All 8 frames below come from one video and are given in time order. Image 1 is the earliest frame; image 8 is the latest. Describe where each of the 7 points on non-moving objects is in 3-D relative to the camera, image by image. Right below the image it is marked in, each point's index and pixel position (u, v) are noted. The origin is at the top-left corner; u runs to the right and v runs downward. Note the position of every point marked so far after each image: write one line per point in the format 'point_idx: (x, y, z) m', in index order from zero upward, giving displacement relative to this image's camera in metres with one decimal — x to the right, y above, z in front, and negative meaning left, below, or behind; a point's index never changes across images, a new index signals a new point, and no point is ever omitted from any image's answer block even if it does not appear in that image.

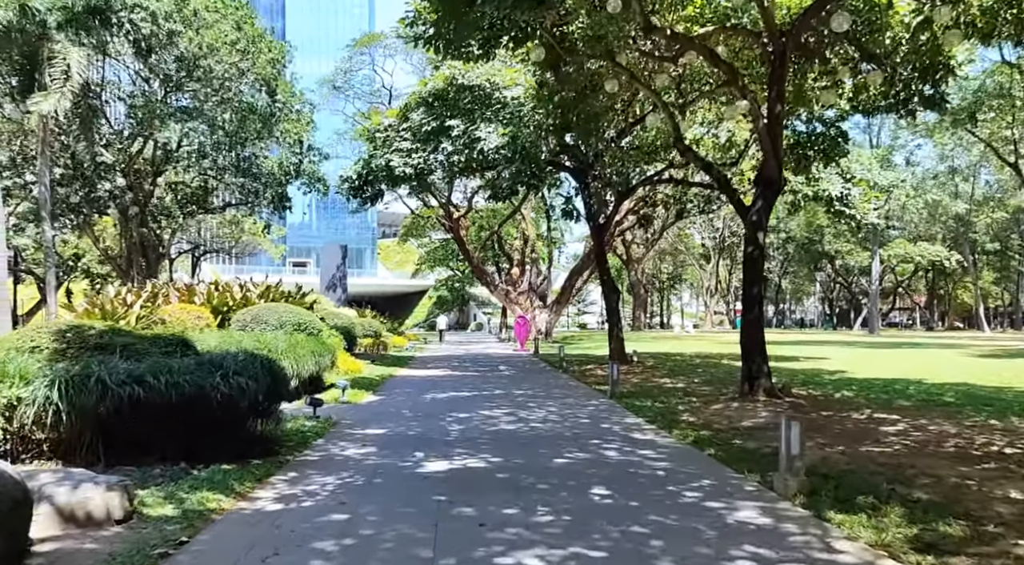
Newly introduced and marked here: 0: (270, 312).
0: (-4.5, -0.5, +16.0) m
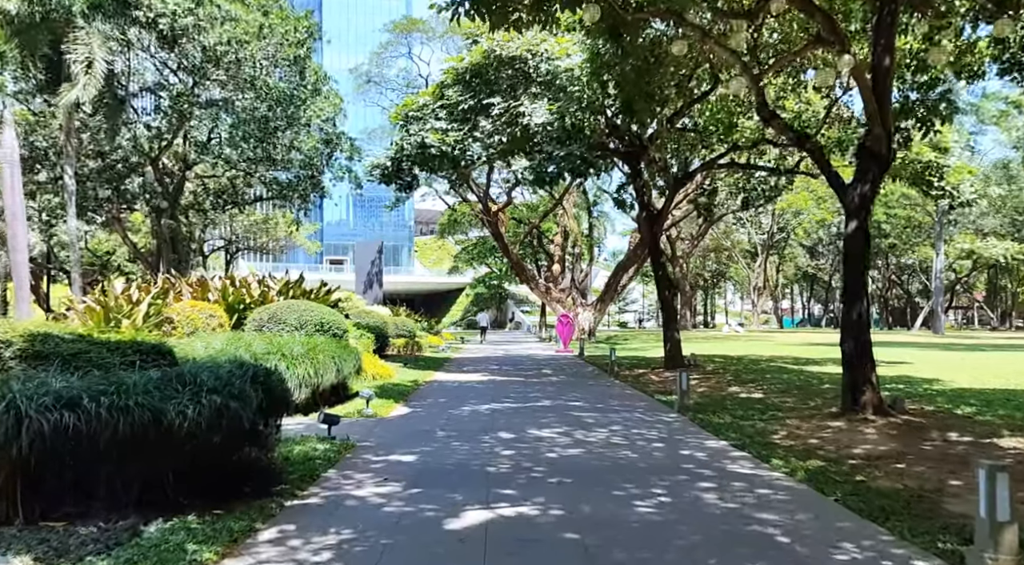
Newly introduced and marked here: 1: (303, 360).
0: (-3.7, -0.5, +14.4) m
1: (-2.8, -1.0, +11.2) m
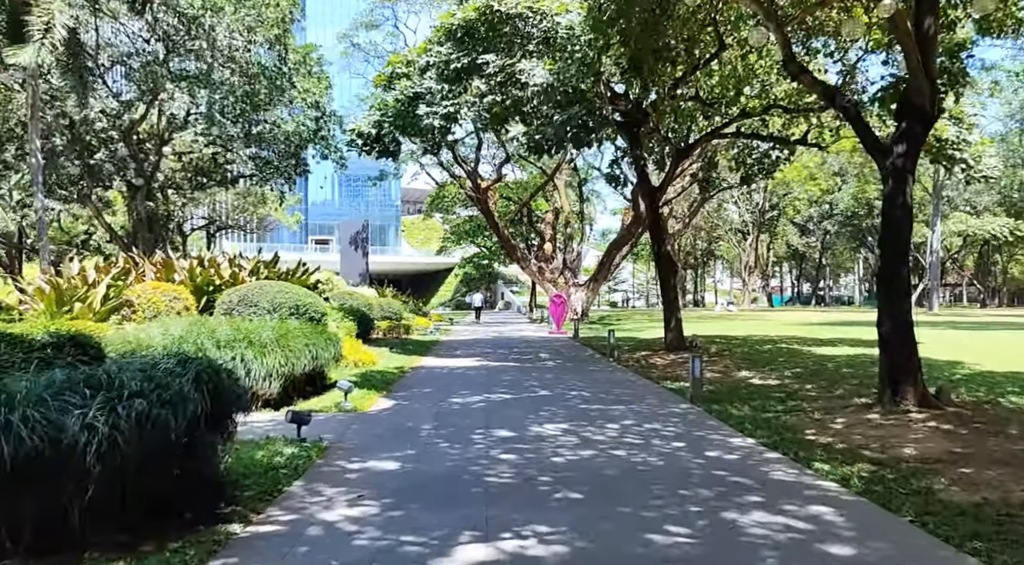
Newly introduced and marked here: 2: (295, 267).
0: (-3.8, -0.1, +13.1) m
1: (-2.8, -0.8, +10.0) m
2: (-4.2, +0.3, +16.7) m
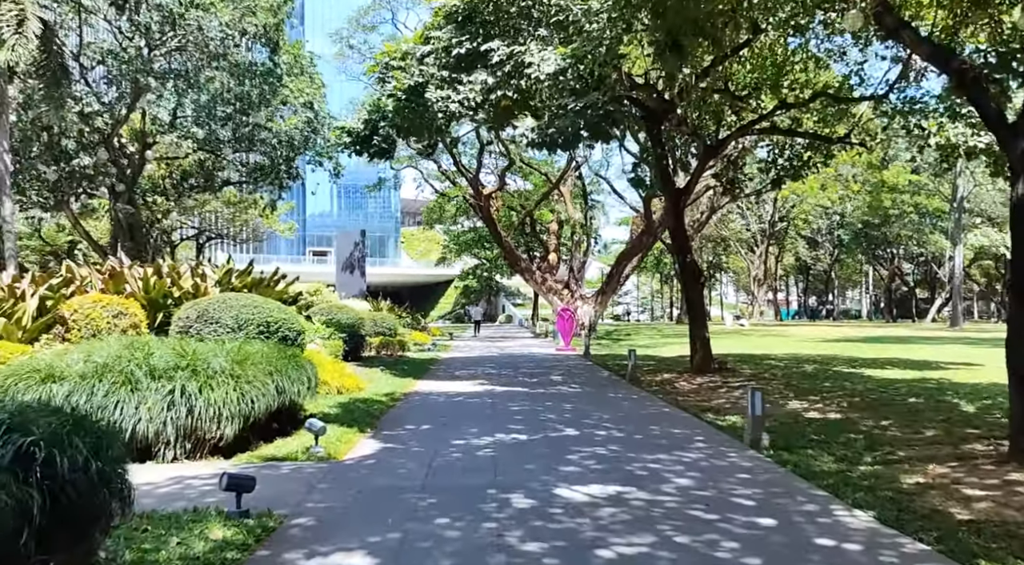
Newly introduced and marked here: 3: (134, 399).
0: (-3.7, -0.3, +11.0) m
1: (-2.7, -0.9, +7.9) m
2: (-4.1, +0.1, +14.6) m
3: (-3.3, -1.0, +7.5) m
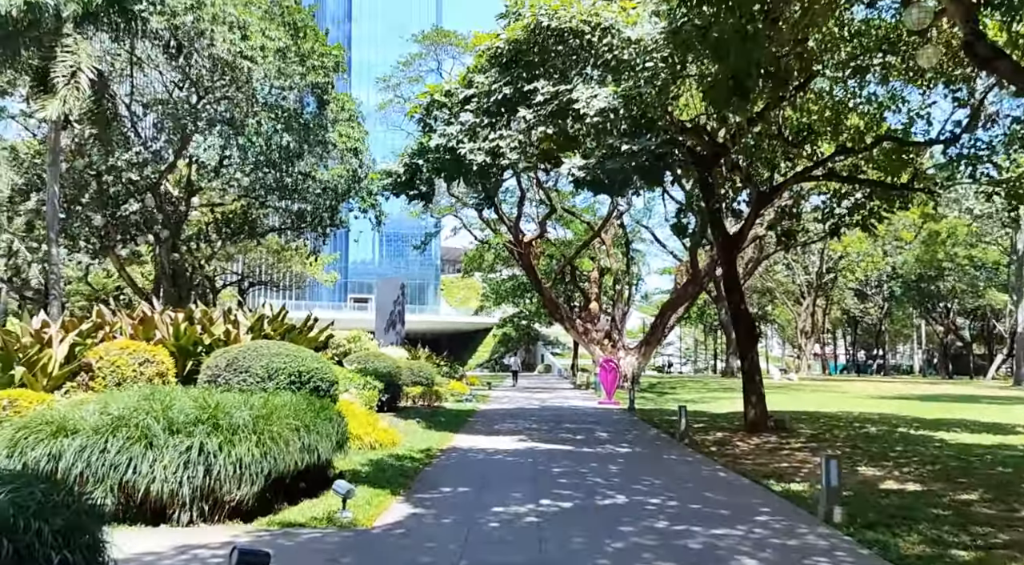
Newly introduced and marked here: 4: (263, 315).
0: (-3.1, -0.9, +10.5) m
1: (-2.3, -1.3, +7.3) m
2: (-3.4, -0.7, +14.1) m
3: (-2.9, -1.4, +6.9) m
4: (-3.8, -0.5, +13.1) m
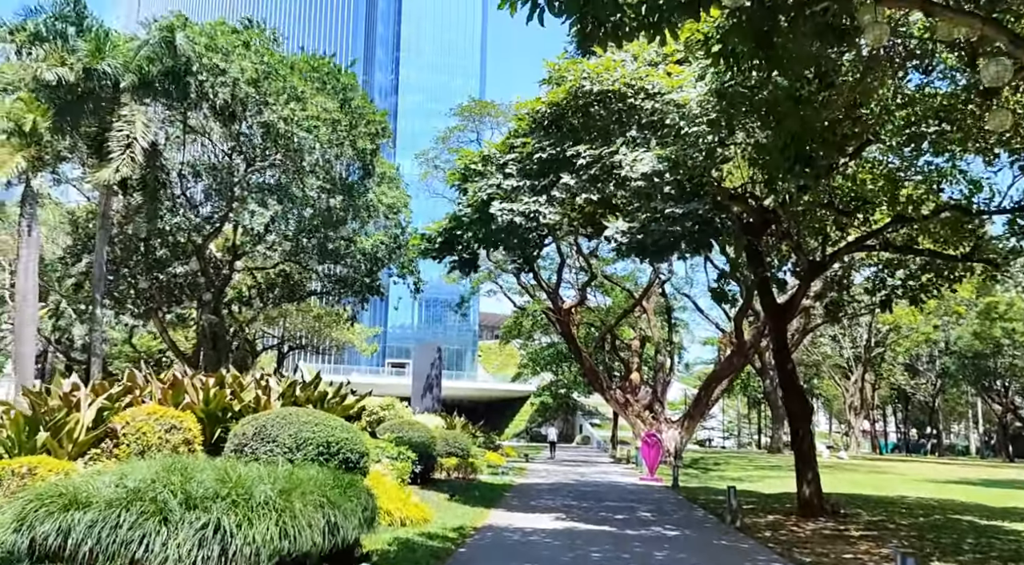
0: (-2.7, -1.6, +10.1) m
1: (-2.0, -1.8, +6.8) m
2: (-2.7, -1.7, +13.7) m
3: (-2.6, -1.9, +6.5) m
4: (-3.2, -1.5, +12.8) m
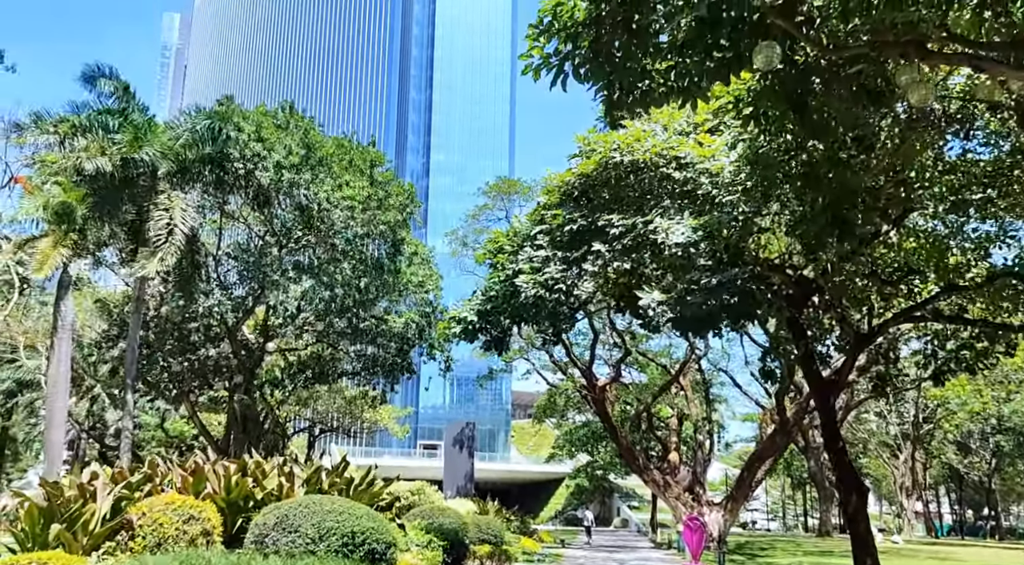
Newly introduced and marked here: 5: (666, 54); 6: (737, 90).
0: (-2.3, -2.6, +9.6) m
1: (-1.7, -2.4, +6.3) m
2: (-2.2, -3.0, +13.2) m
3: (-2.4, -2.4, +5.9) m
4: (-2.7, -2.6, +12.3) m
5: (+1.6, +2.3, +8.7) m
6: (+2.8, +2.4, +10.6) m
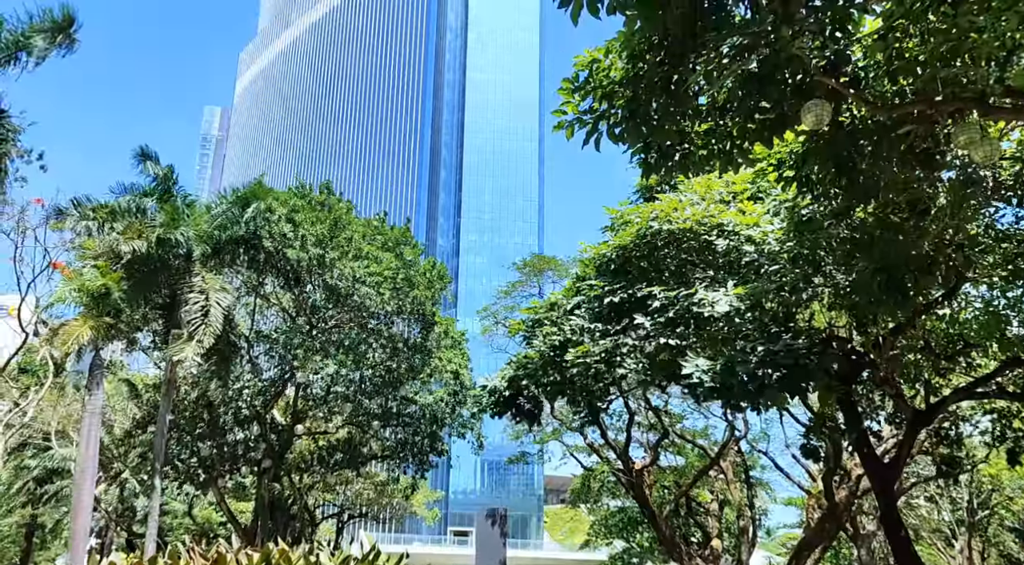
0: (-1.8, -3.3, +8.9) m
1: (-1.4, -2.9, +5.6) m
2: (-1.7, -4.1, +12.5) m
3: (-2.1, -2.9, +5.3) m
4: (-2.2, -3.7, +11.6) m
5: (+1.9, +1.6, +8.4) m
6: (+3.2, +1.5, +10.2) m
